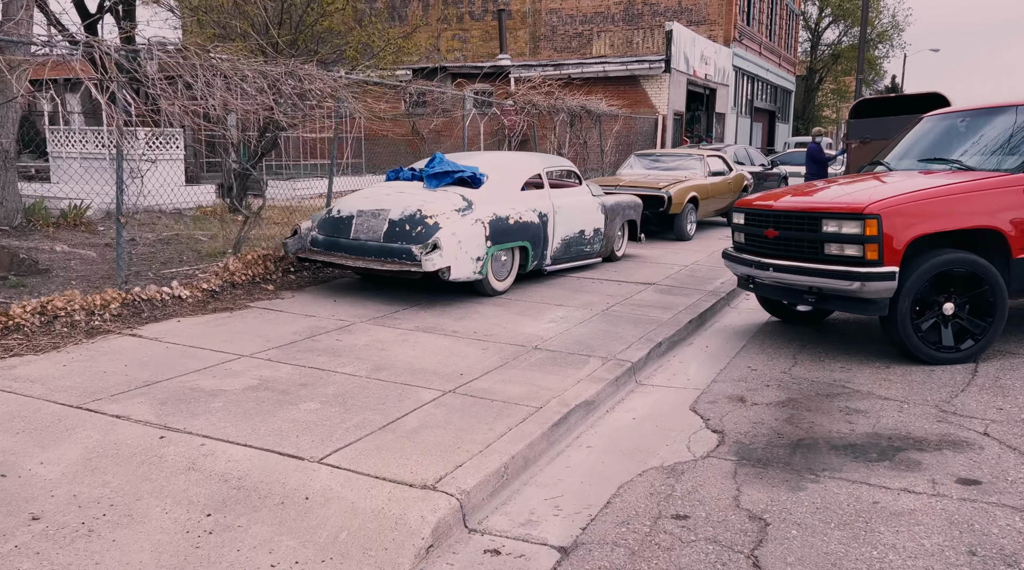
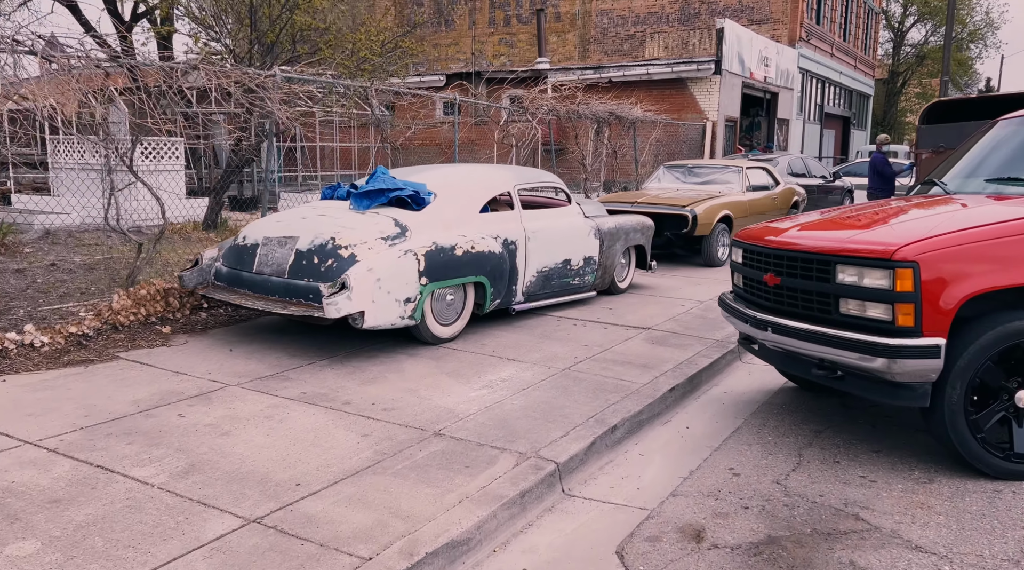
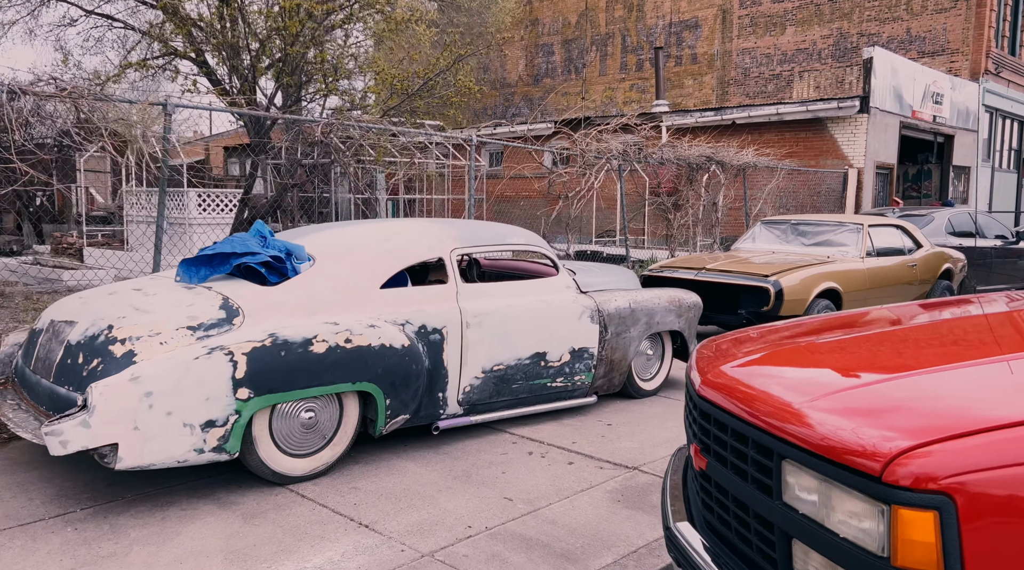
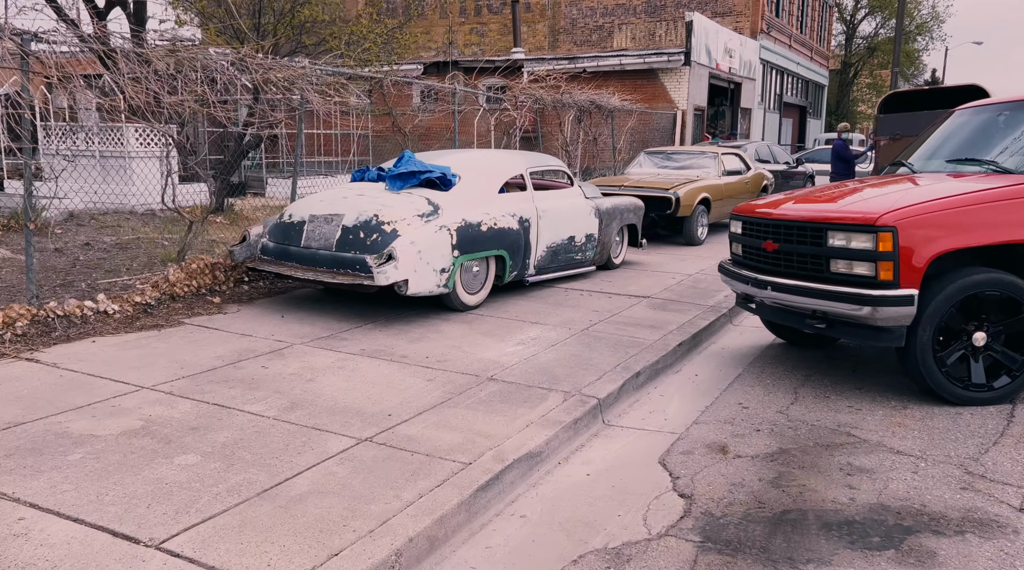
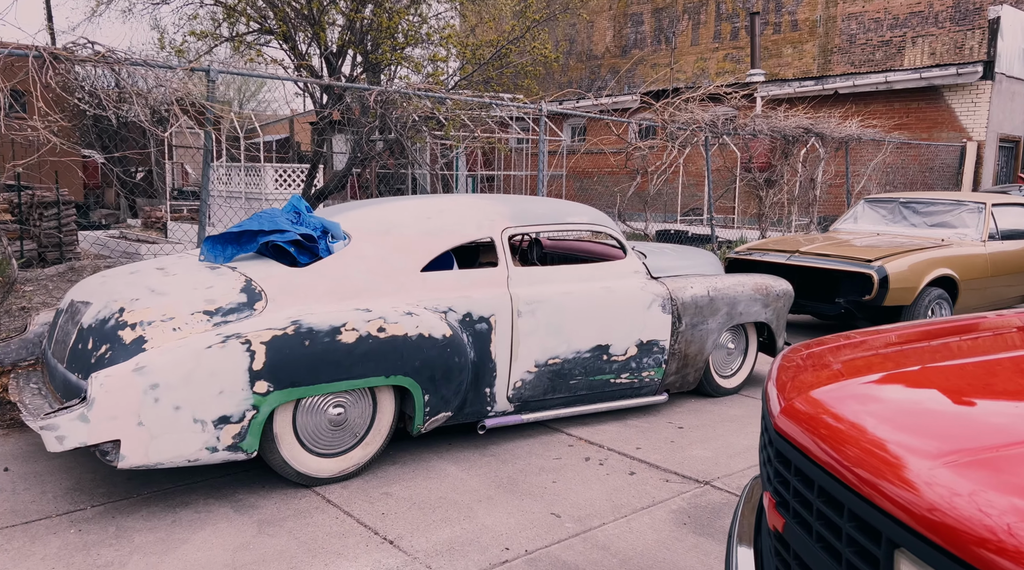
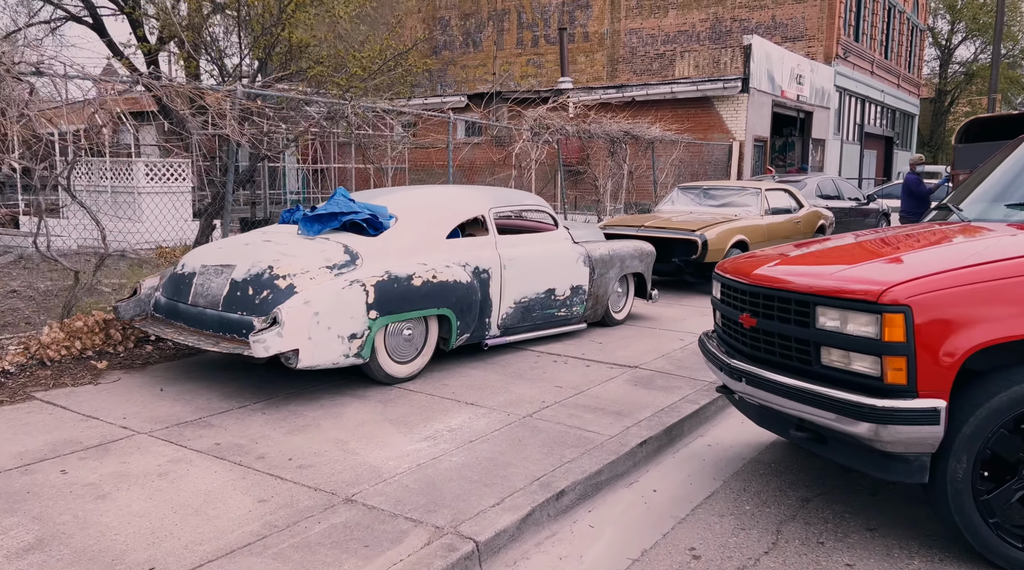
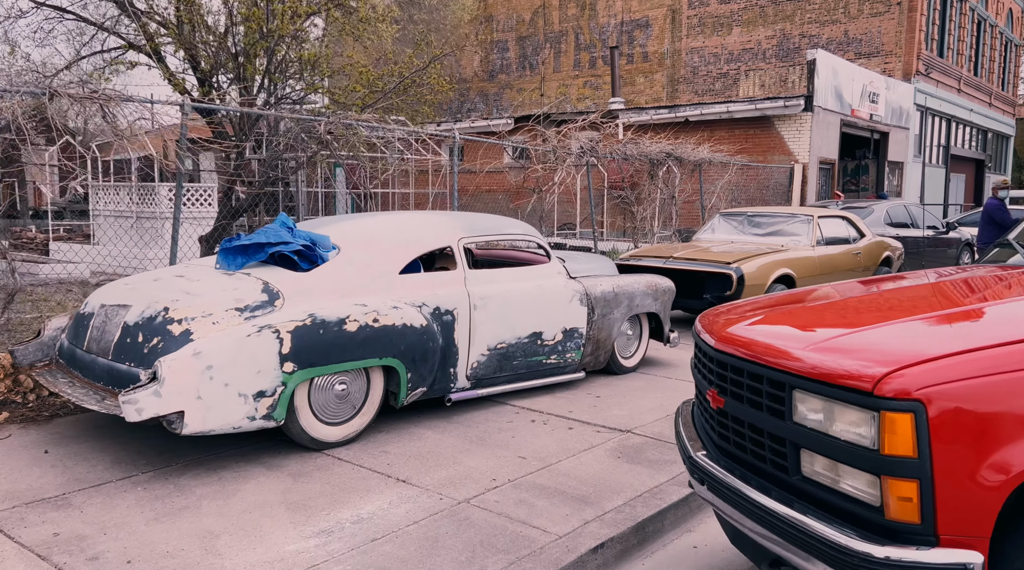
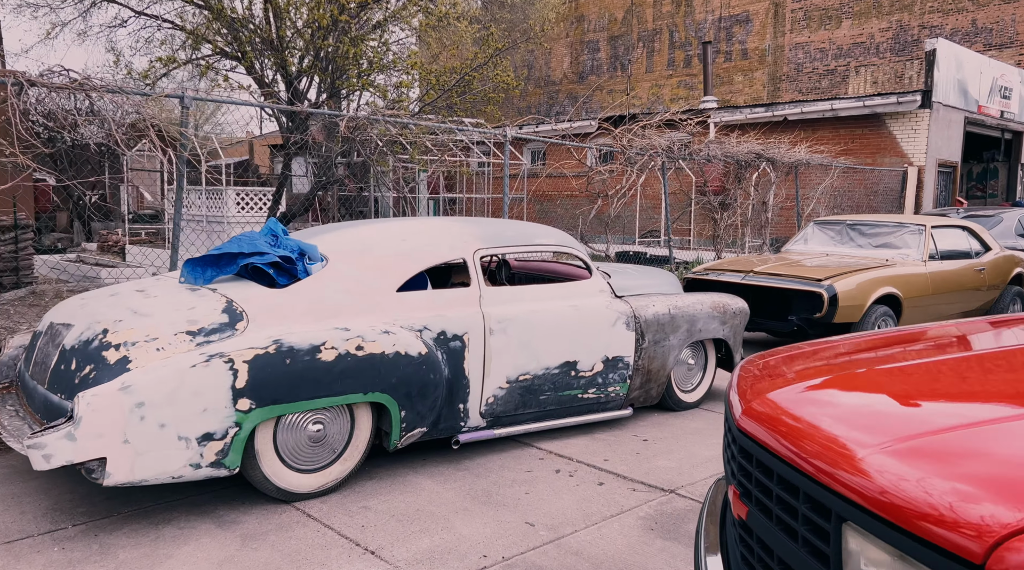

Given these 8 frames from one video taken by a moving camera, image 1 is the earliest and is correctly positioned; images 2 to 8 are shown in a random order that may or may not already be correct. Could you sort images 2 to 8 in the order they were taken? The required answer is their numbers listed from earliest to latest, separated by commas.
4, 2, 6, 7, 3, 8, 5
